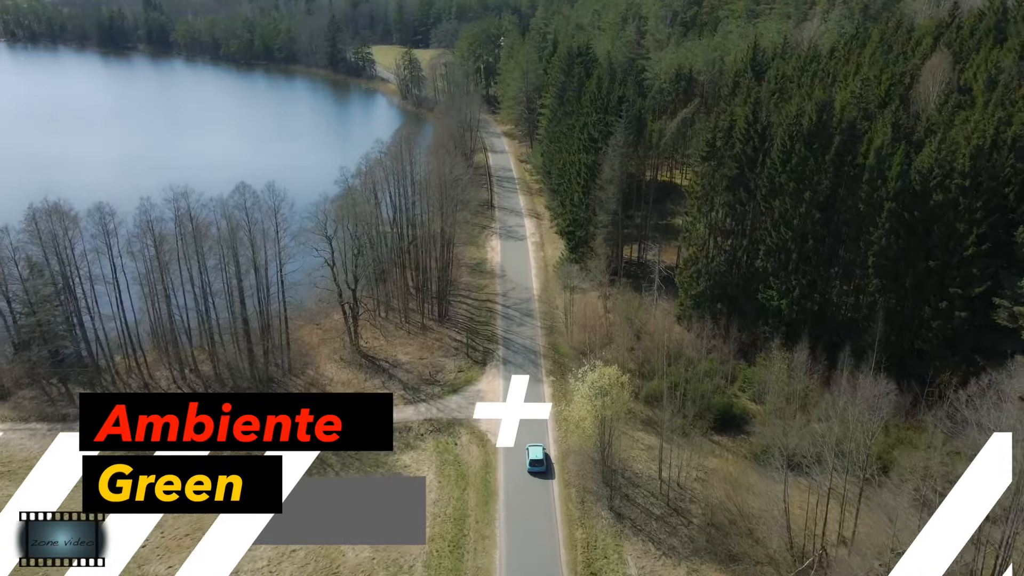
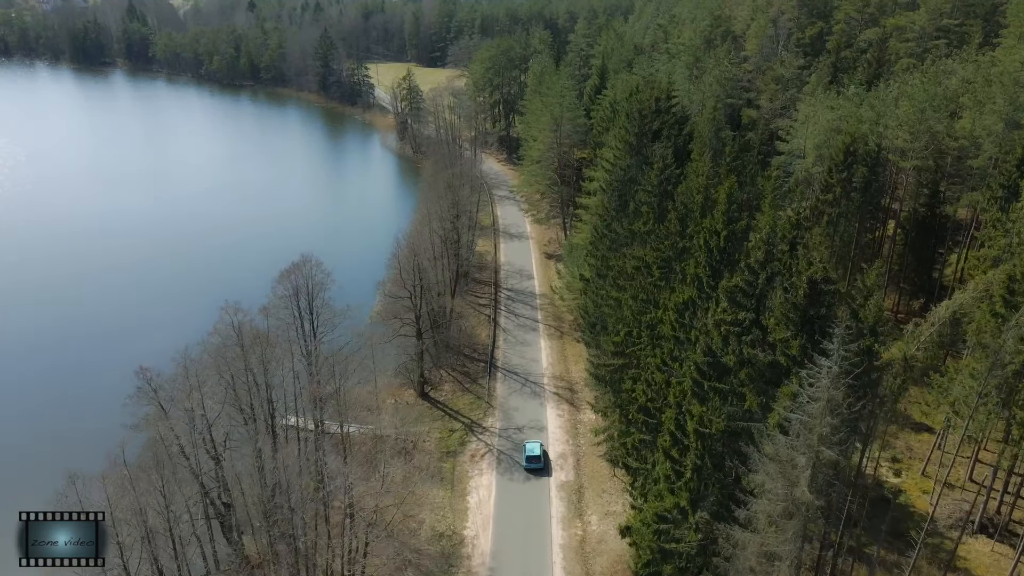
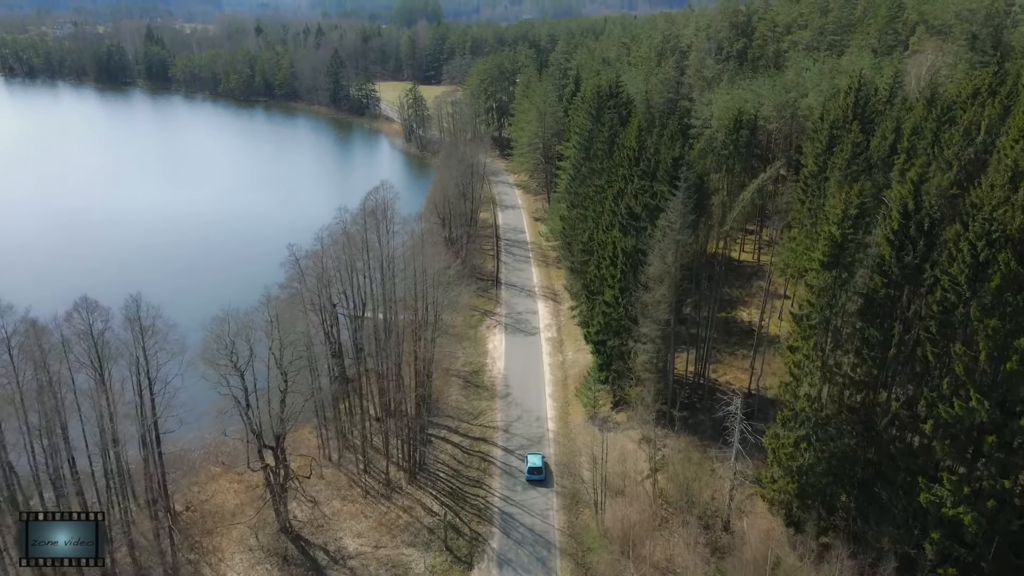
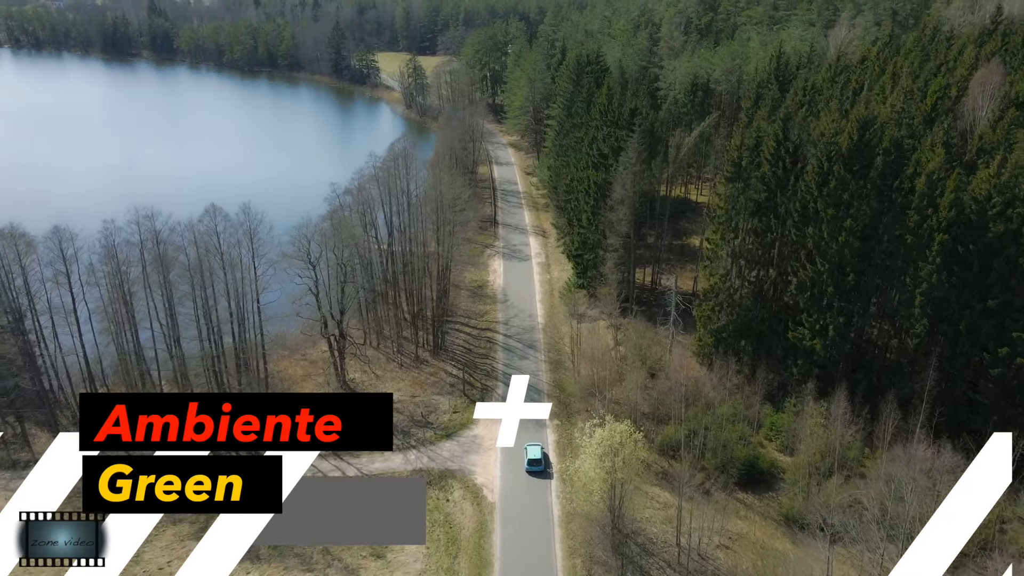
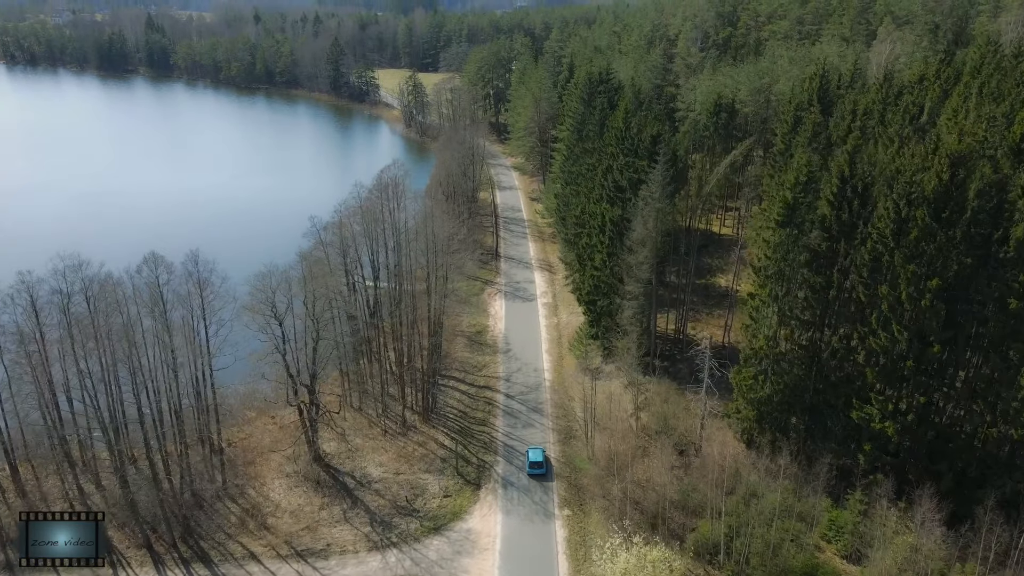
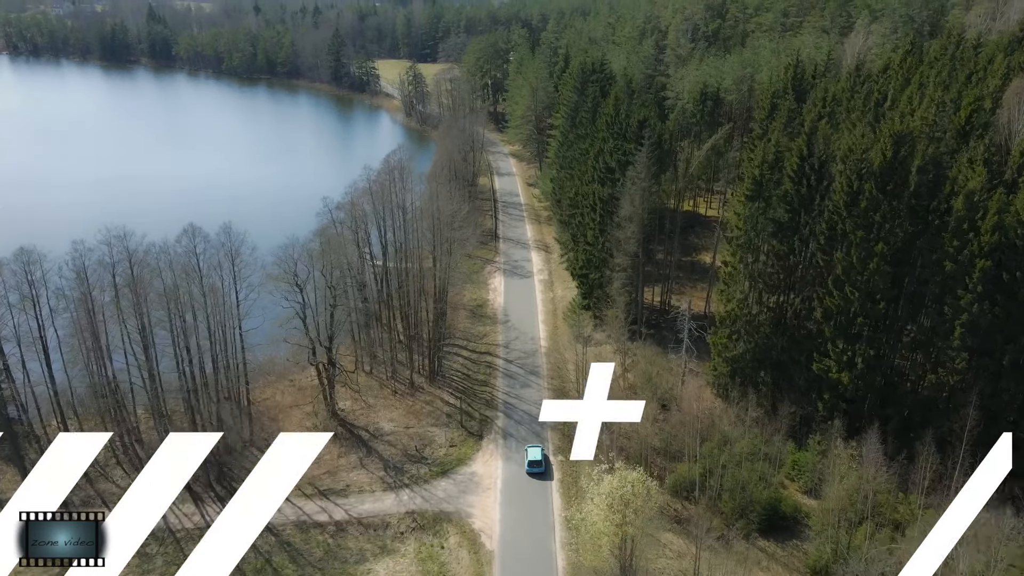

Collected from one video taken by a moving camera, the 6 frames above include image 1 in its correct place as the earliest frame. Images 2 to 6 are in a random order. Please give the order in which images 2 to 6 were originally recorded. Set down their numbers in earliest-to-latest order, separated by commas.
4, 6, 5, 3, 2
